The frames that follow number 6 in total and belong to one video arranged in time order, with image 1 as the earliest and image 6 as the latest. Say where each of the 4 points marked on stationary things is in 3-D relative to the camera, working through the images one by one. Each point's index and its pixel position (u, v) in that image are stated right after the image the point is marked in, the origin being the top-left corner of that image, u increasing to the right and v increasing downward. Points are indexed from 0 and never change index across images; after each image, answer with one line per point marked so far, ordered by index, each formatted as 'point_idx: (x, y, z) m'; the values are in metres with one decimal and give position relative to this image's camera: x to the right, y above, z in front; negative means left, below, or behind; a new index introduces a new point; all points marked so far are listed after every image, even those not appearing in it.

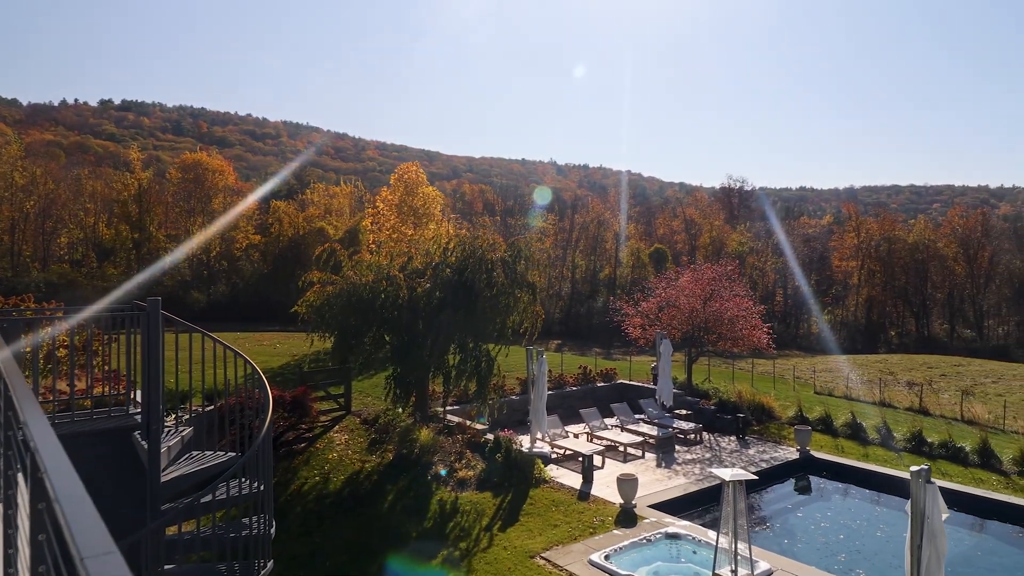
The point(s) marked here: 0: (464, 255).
0: (-1.0, +0.8, +13.1) m
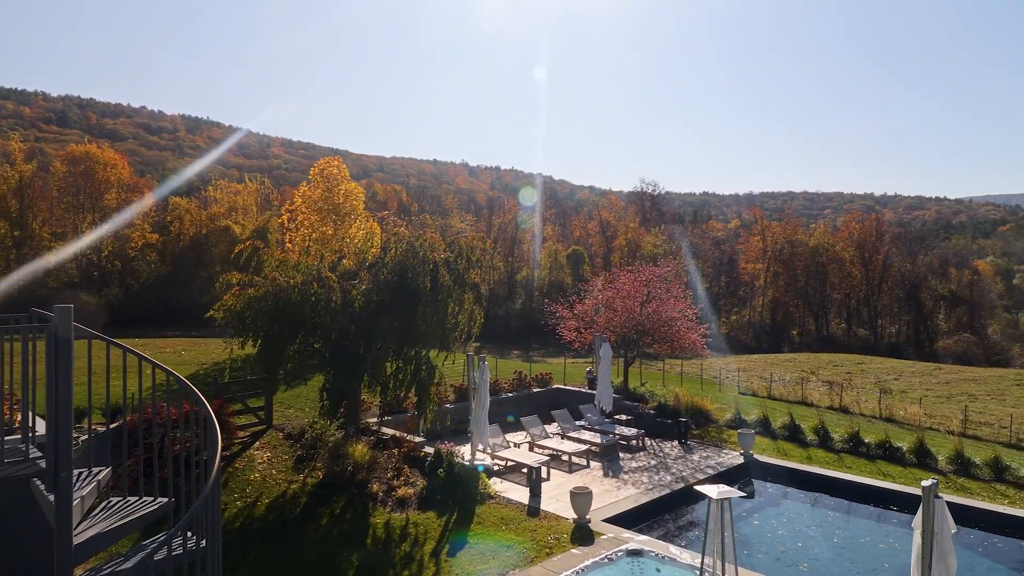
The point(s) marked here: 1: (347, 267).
0: (-2.1, +0.7, +12.1) m
1: (-3.3, +0.5, +12.5) m
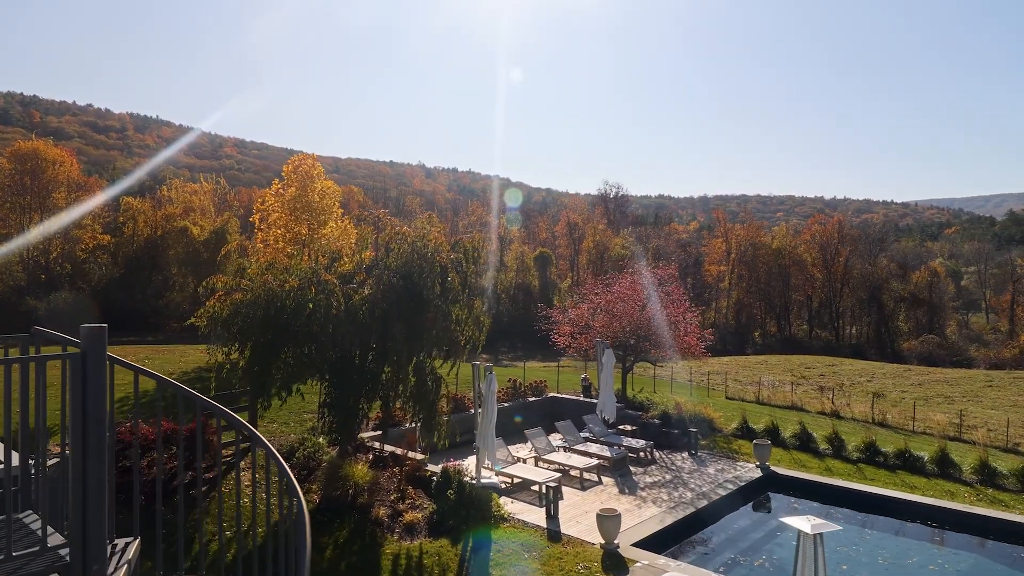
0: (-1.9, +0.6, +11.2) m
1: (-3.1, +0.4, +11.5) m
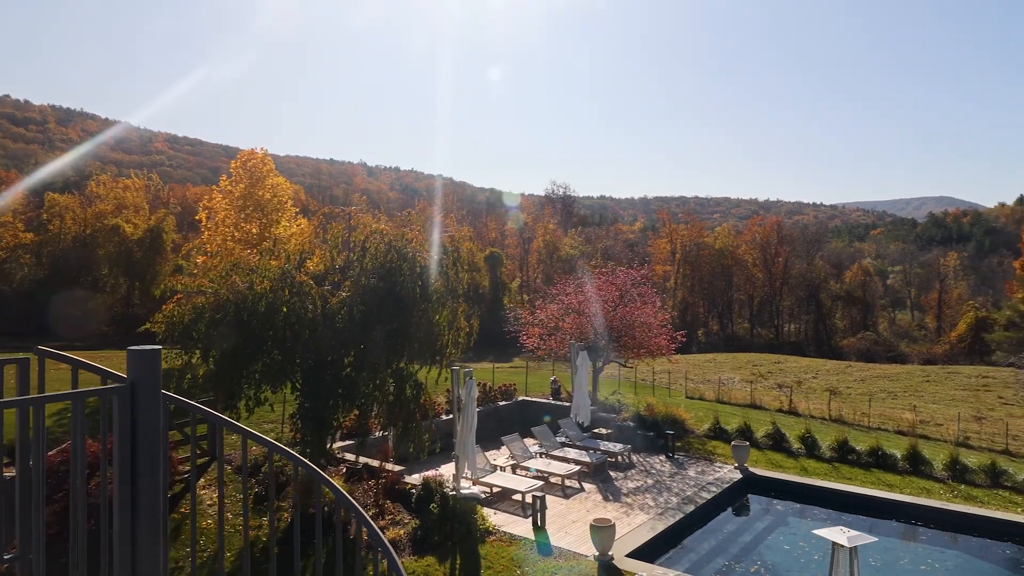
0: (-2.1, +0.5, +10.6) m
1: (-3.4, +0.3, +10.8) m
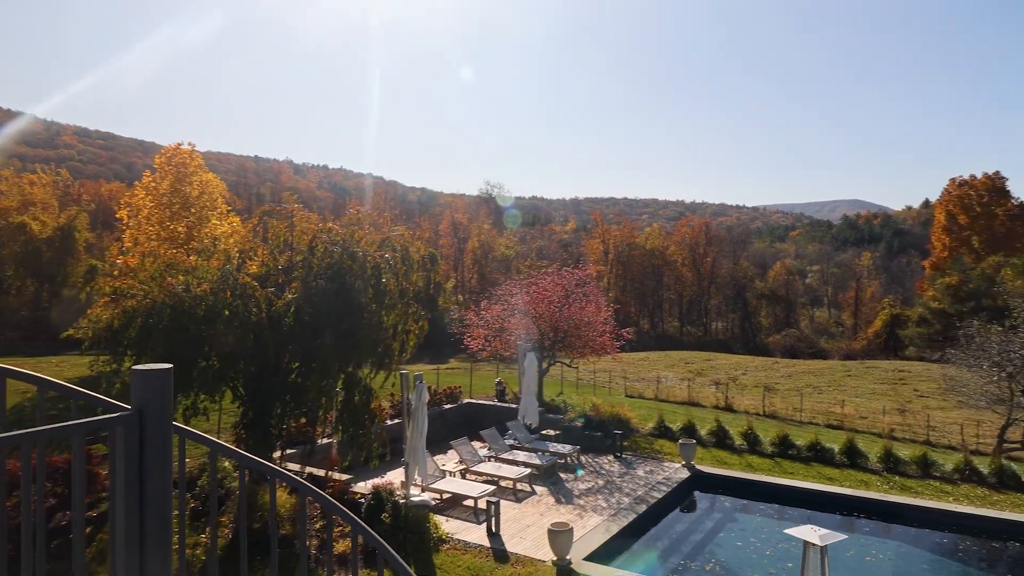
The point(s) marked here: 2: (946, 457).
0: (-2.9, +0.5, +10.1) m
1: (-4.1, +0.3, +10.2) m
2: (+9.4, -3.6, +13.5) m
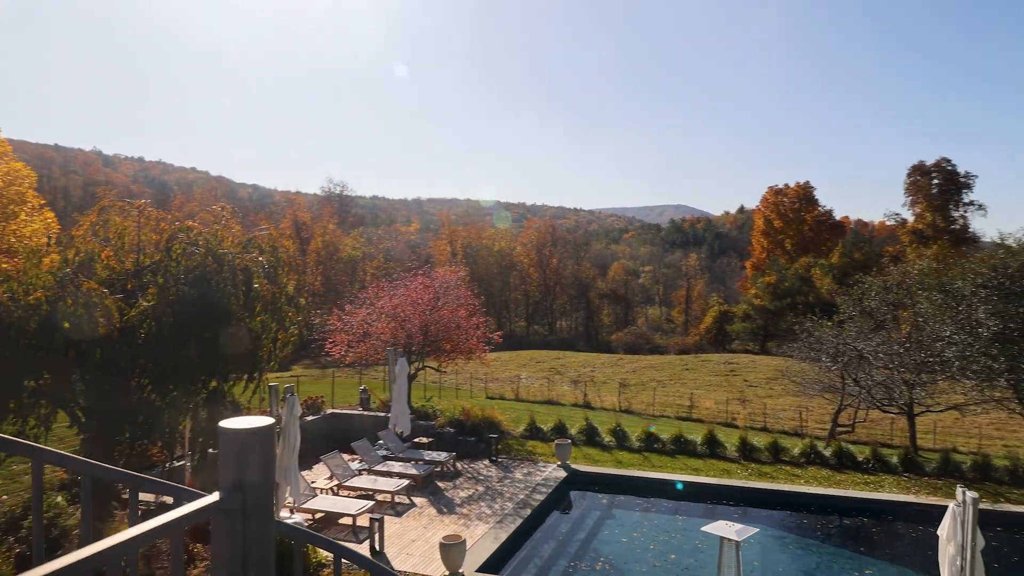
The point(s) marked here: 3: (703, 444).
0: (-4.5, +0.4, +8.9) m
1: (-5.8, +0.2, +8.7) m
2: (+6.6, -3.7, +15.1) m
3: (+4.3, -3.6, +14.5) m
